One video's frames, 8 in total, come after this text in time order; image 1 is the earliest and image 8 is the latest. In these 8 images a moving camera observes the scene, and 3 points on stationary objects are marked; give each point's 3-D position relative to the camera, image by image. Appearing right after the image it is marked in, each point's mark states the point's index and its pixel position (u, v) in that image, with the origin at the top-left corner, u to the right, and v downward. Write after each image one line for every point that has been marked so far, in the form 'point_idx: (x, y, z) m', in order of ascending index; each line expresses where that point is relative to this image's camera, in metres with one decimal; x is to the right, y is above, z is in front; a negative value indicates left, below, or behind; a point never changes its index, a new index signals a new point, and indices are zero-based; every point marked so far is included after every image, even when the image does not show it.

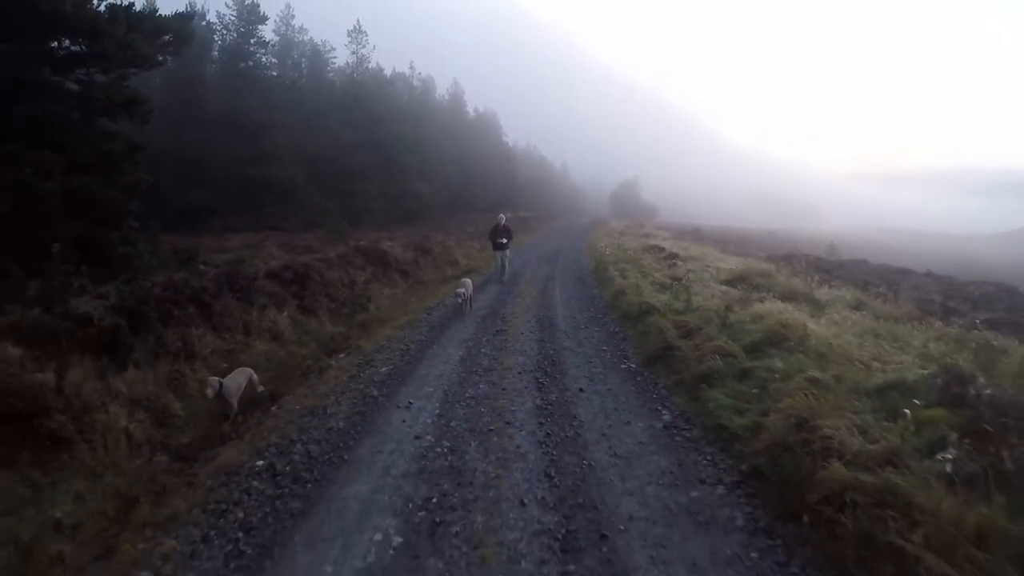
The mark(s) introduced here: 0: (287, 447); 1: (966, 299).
0: (-2.0, -1.5, +6.3) m
1: (+12.1, -0.2, +18.8) m
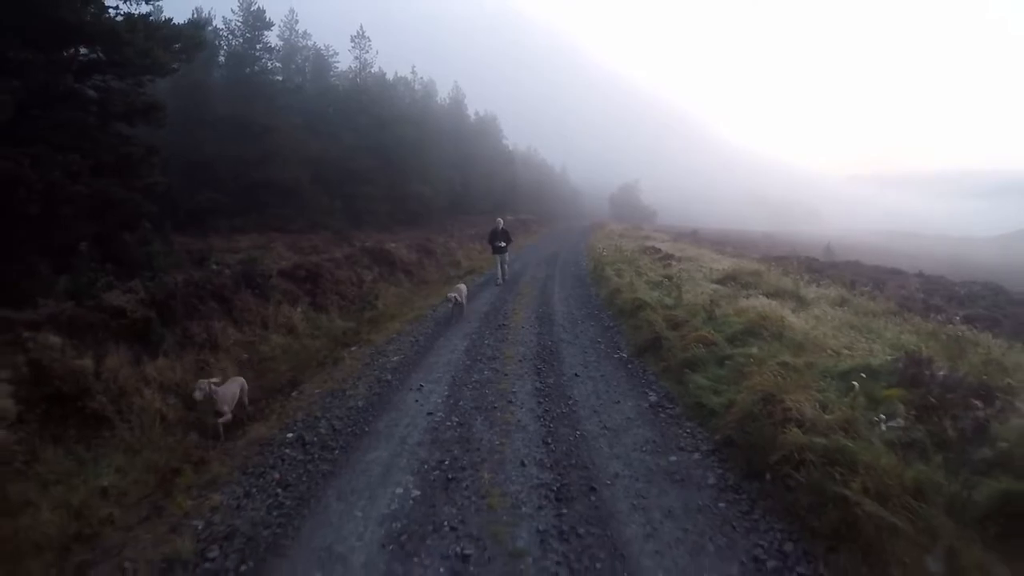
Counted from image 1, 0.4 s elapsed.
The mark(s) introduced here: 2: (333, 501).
0: (-2.0, -1.4, +7.0) m
1: (+12.1, -0.2, +19.5) m
2: (-1.3, -1.6, +5.1) m
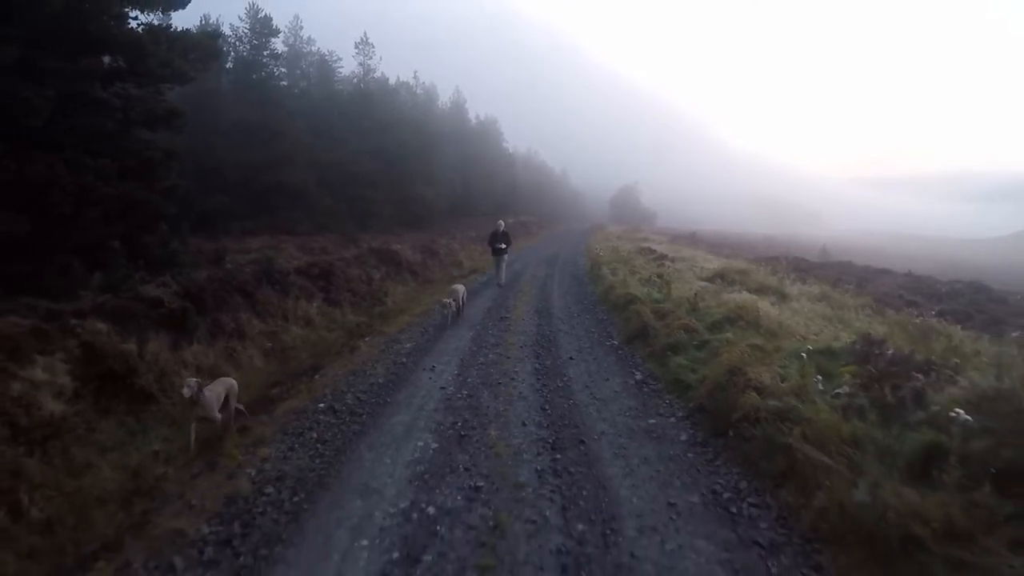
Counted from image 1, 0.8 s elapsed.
0: (-2.0, -1.3, +7.9) m
1: (+12.1, -0.2, +20.5) m
2: (-1.3, -1.4, +6.0) m
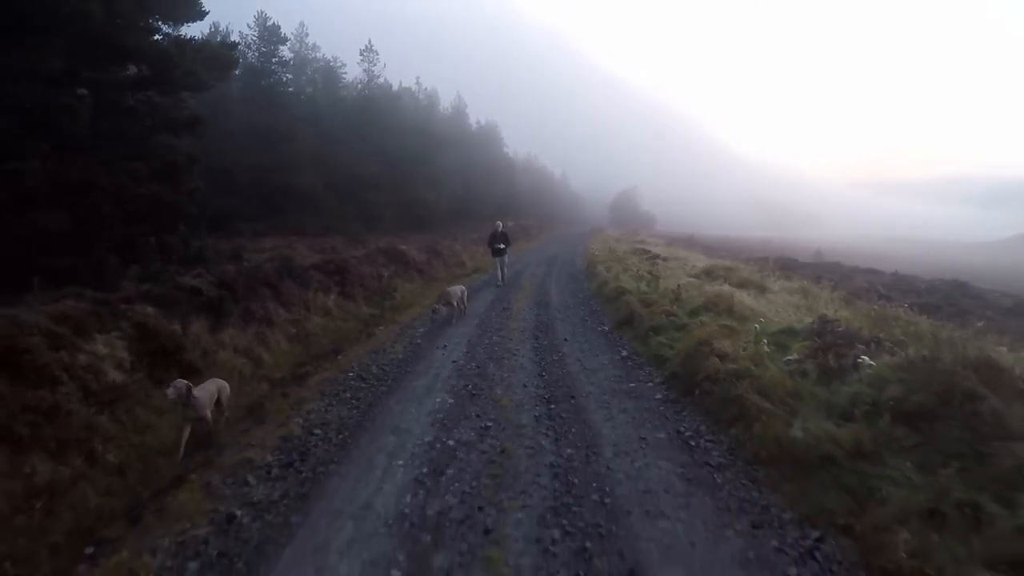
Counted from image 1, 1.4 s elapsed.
0: (-2.0, -1.1, +9.2) m
1: (+12.1, -0.1, +21.7) m
2: (-1.2, -1.2, +7.2) m
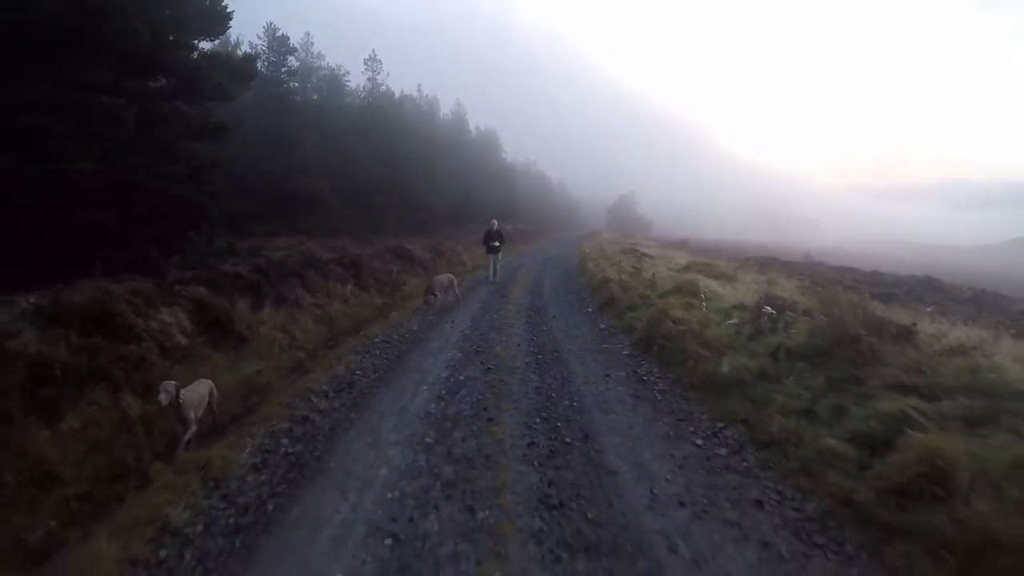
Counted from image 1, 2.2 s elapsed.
0: (-2.0, -0.8, +11.0) m
1: (+12.1, 0.0, +23.6) m
2: (-1.3, -0.9, +9.1) m
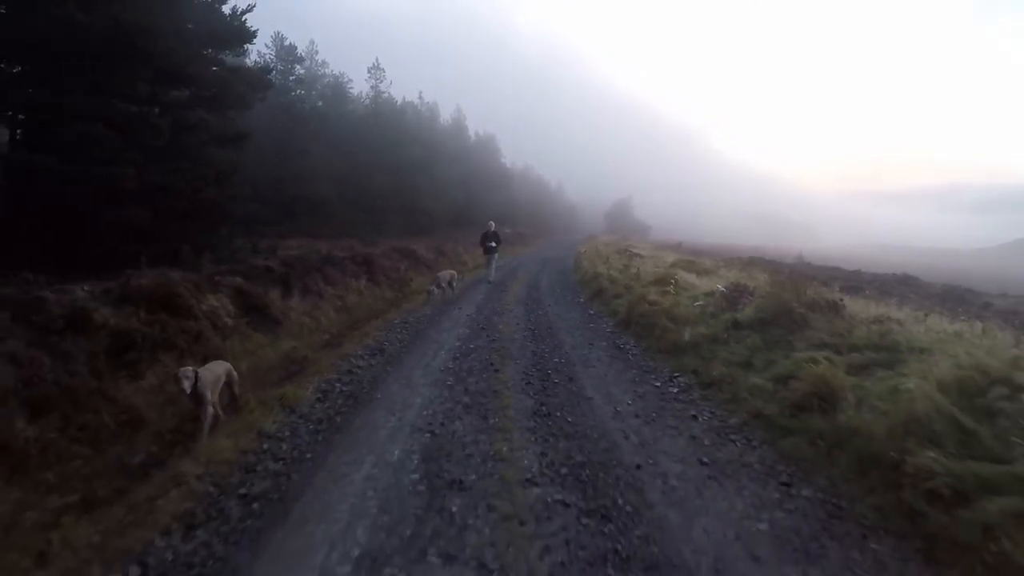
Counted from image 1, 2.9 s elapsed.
0: (-2.0, -0.6, +12.8) m
1: (+12.1, +0.2, +25.4) m
2: (-1.3, -0.7, +10.9) m
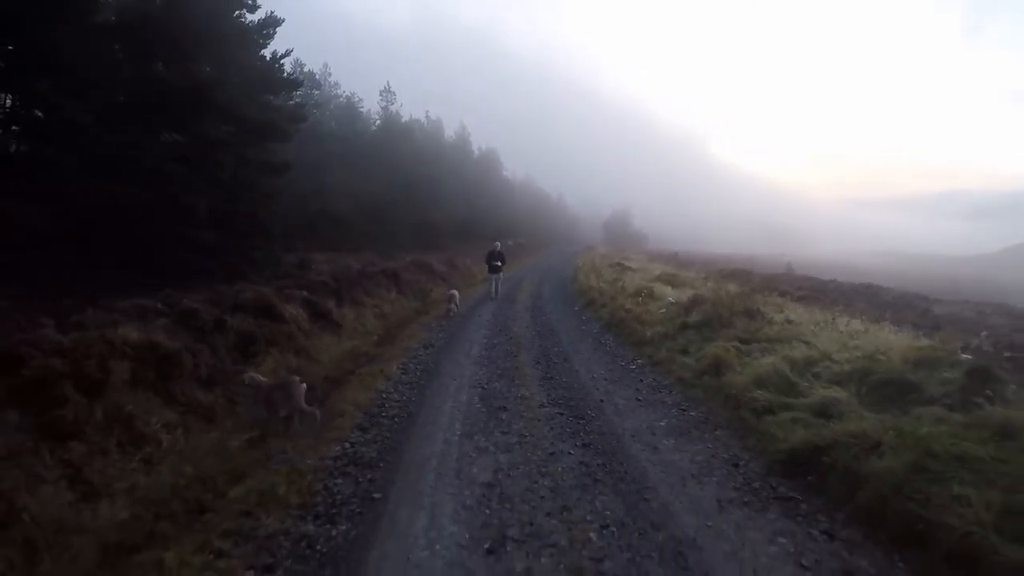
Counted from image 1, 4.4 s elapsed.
0: (-1.8, -0.9, +16.8) m
1: (+12.3, -0.2, +29.5) m
2: (-1.0, -0.9, +14.9) m
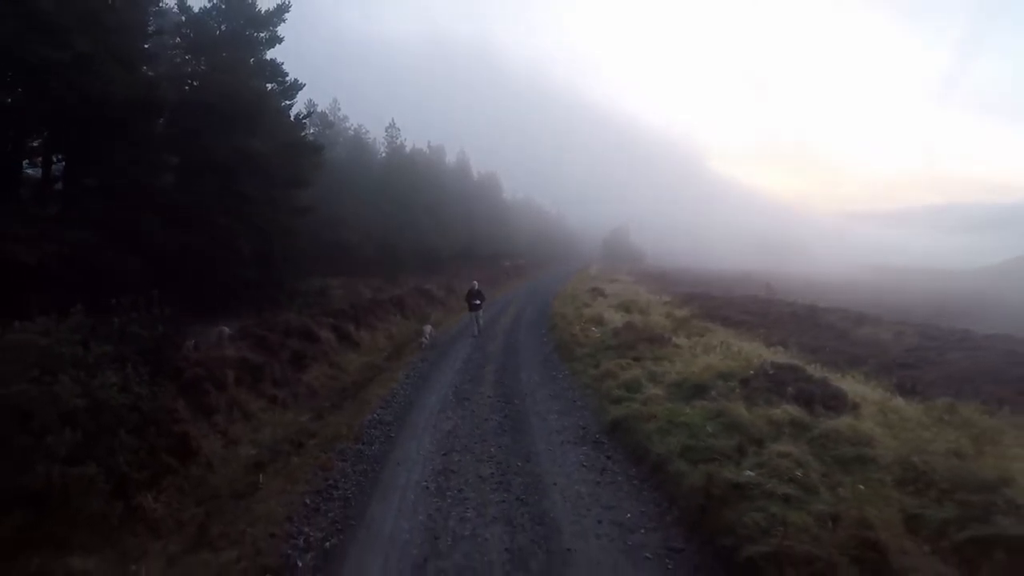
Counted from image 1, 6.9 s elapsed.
0: (-2.6, -1.9, +22.9) m
1: (+11.6, -1.5, +35.4) m
2: (-1.9, -1.9, +21.0) m
